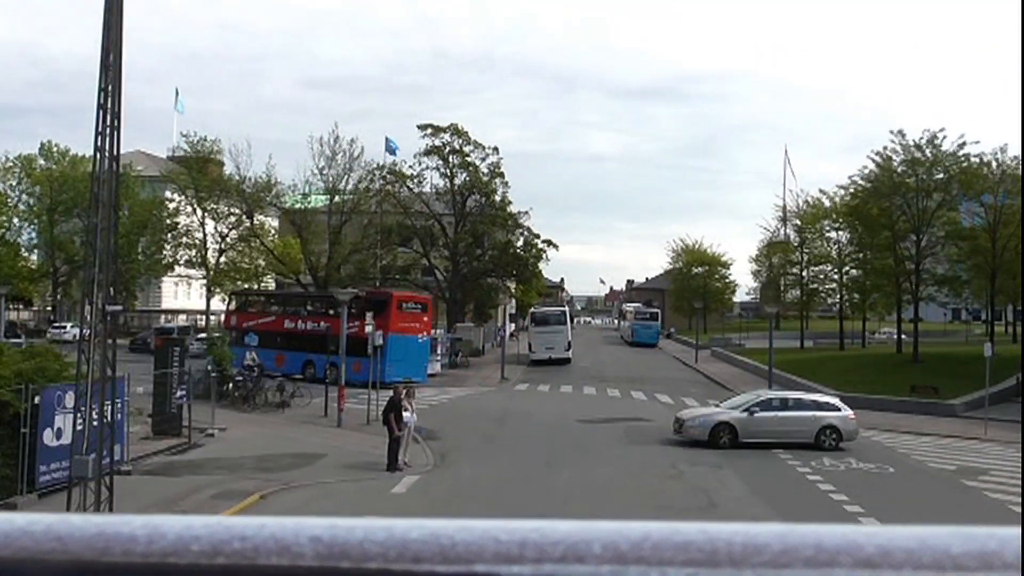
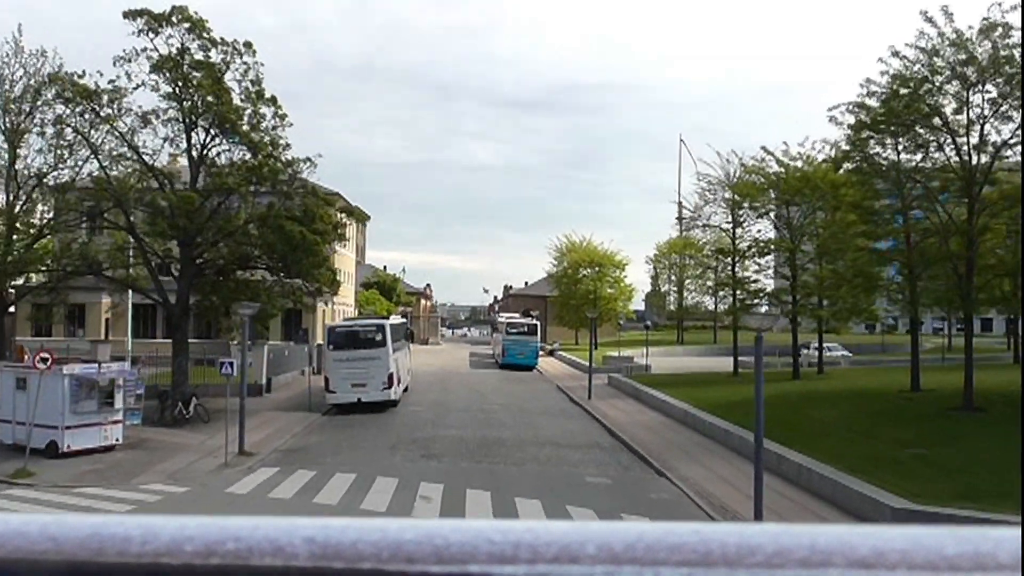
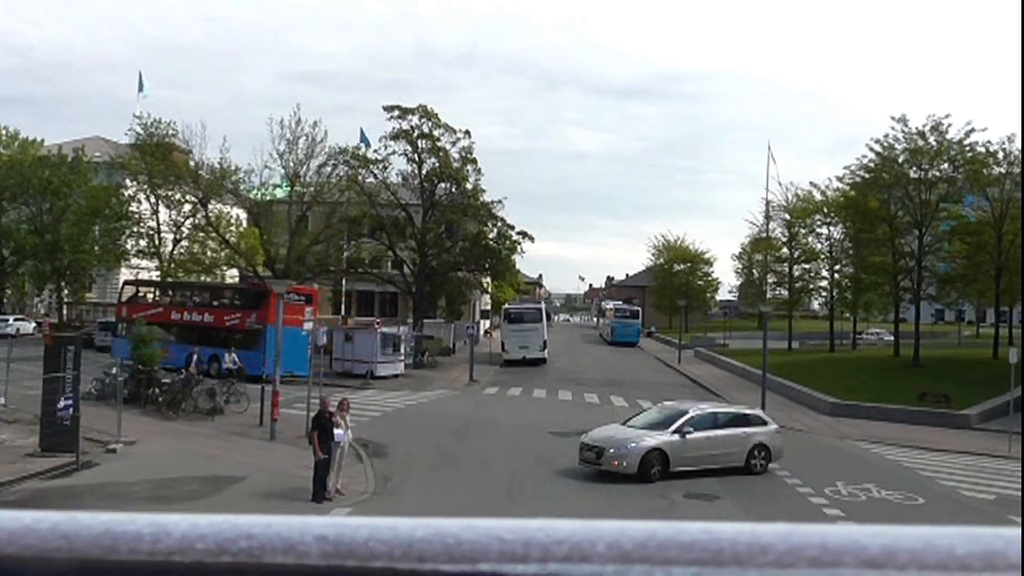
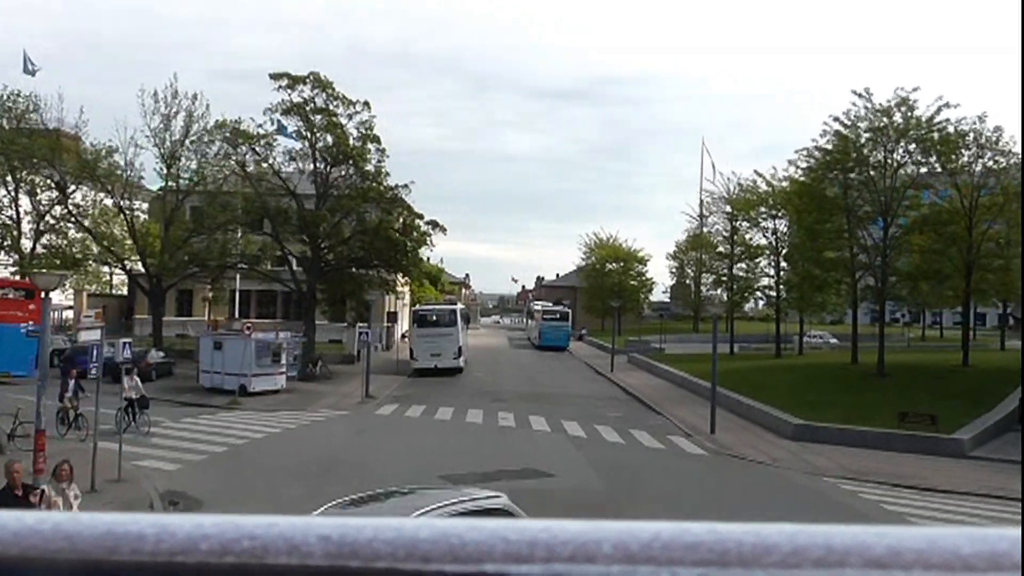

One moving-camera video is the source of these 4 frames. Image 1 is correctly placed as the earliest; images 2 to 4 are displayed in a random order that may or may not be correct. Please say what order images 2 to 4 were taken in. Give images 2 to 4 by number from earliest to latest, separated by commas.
3, 4, 2
